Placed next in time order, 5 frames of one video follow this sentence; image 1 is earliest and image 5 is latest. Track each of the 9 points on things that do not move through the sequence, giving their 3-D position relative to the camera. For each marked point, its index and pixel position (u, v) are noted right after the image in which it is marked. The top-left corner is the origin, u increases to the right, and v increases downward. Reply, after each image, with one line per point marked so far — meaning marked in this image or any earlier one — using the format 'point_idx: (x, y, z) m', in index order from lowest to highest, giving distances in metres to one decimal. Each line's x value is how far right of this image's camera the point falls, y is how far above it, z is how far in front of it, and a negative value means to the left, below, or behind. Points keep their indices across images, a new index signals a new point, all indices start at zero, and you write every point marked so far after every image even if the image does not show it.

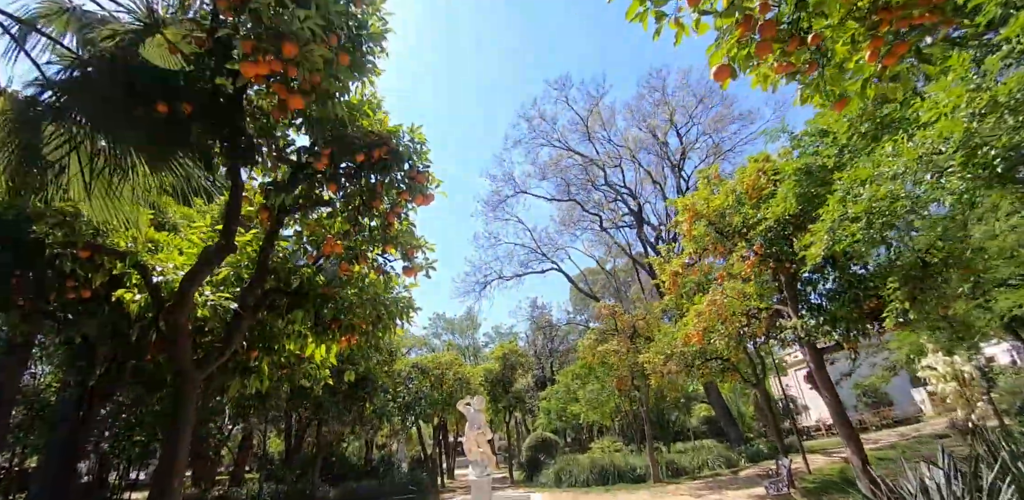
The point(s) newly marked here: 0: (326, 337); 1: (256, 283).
0: (-2.0, -0.9, +4.4) m
1: (-2.4, -0.3, +3.9) m
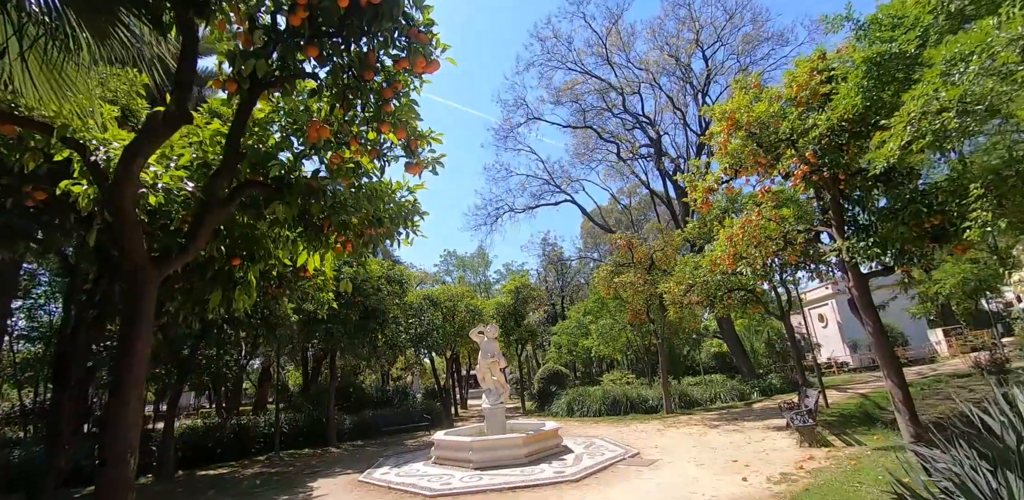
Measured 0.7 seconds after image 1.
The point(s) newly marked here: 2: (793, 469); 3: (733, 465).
0: (-1.7, +0.1, +3.8) m
1: (-2.2, +0.6, +3.1) m
2: (+4.4, -3.4, +6.4) m
3: (+3.7, -3.6, +6.9) m
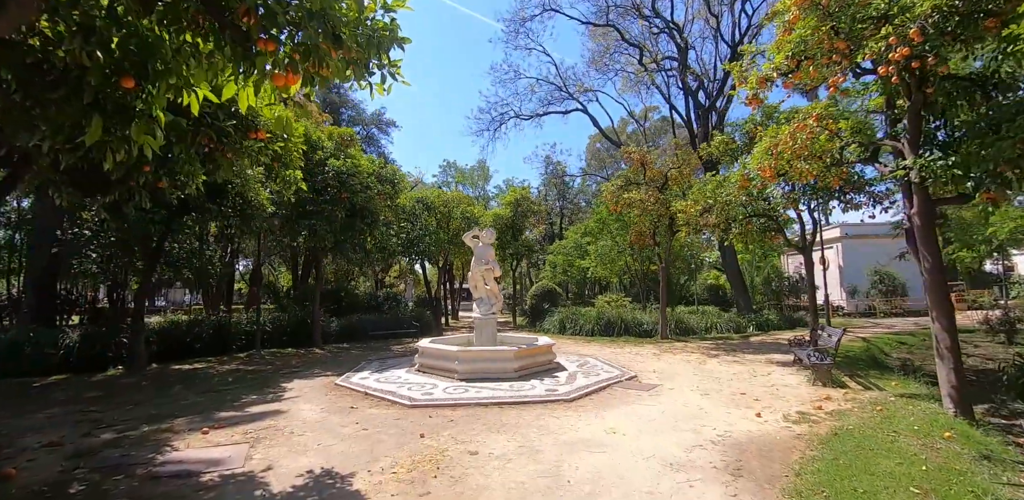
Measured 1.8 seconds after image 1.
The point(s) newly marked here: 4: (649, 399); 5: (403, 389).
0: (-1.6, +1.2, +2.5) m
1: (-2.0, +1.6, +1.8) m
2: (+4.2, -2.2, +5.8) m
3: (+3.5, -2.3, +6.4) m
4: (+2.0, -2.2, +6.1) m
5: (-1.7, -2.2, +6.5) m
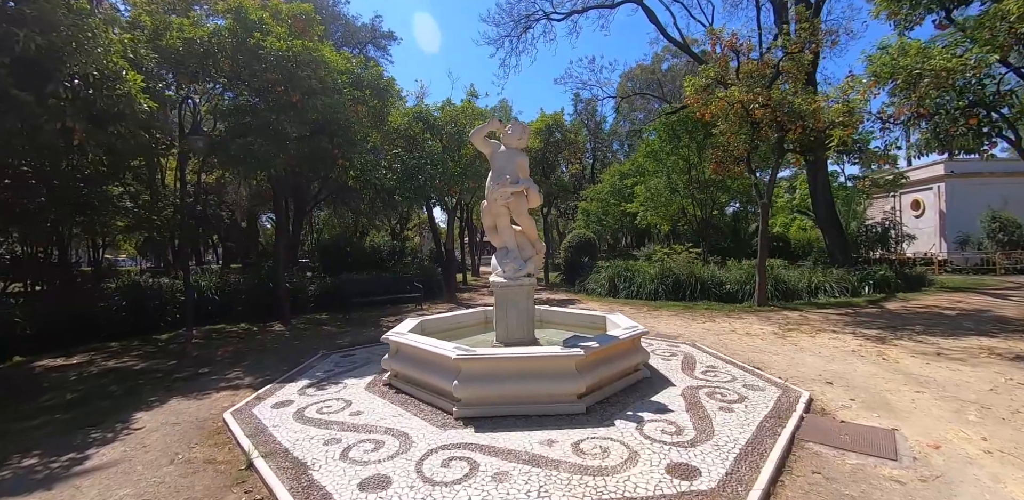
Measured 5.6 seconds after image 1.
0: (-1.4, +1.5, -1.4) m
1: (-1.9, +1.8, -2.2) m
2: (+4.6, -1.5, +1.9) m
3: (+4.0, -1.5, +2.5) m
4: (+2.5, -1.5, +2.3) m
5: (-1.3, -1.4, +2.9) m
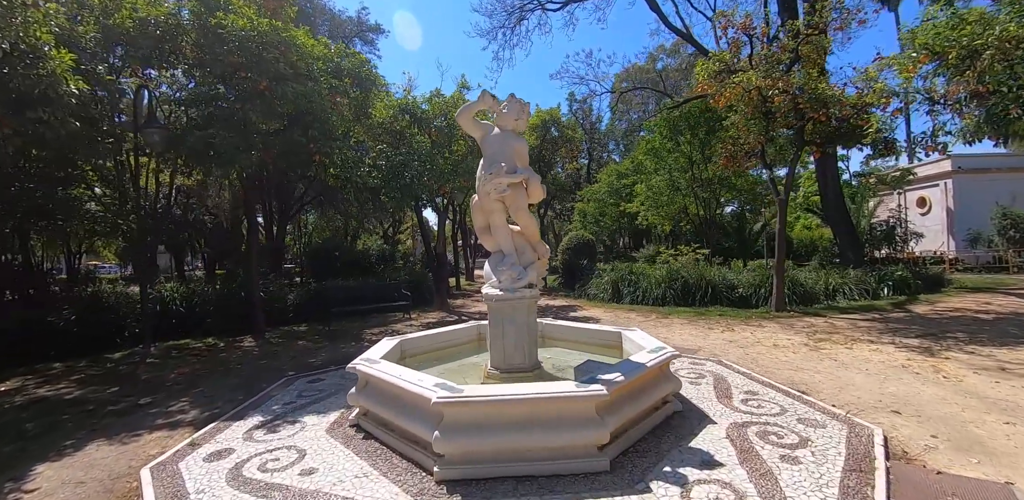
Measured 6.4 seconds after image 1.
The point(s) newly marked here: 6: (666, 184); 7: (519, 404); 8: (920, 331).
0: (-1.4, +1.5, -2.3) m
1: (-1.8, +1.8, -3.0) m
2: (+4.6, -1.5, +1.1) m
3: (+4.0, -1.5, +1.7) m
4: (+2.5, -1.5, +1.5) m
5: (-1.2, -1.5, +2.1) m
6: (+5.6, +2.3, +14.6) m
7: (0.0, -1.0, +2.5) m
8: (+6.9, -1.3, +7.0) m
